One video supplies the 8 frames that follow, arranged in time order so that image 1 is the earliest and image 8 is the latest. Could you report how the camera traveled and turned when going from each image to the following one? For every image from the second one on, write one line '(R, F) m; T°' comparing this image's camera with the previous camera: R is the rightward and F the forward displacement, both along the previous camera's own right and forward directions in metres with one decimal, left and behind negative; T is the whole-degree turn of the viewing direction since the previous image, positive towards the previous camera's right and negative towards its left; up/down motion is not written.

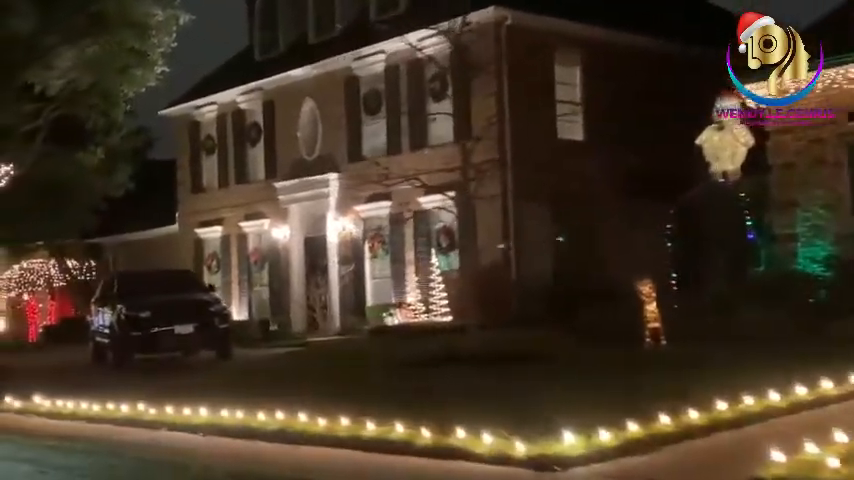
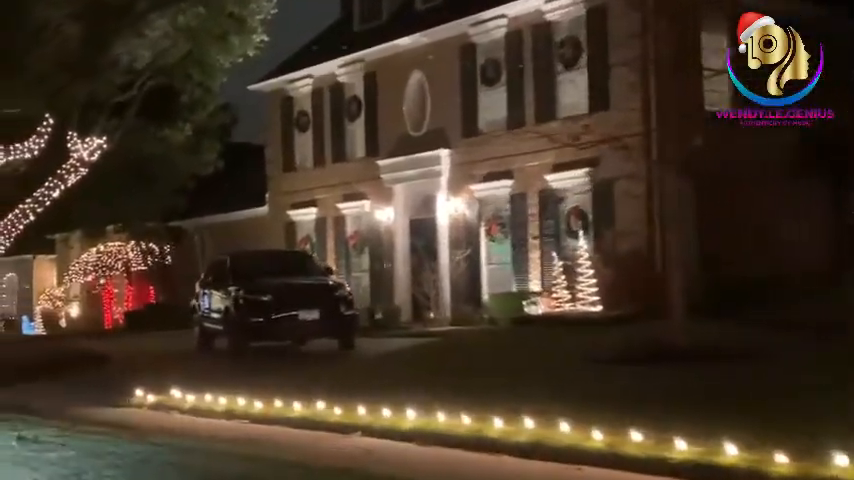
(-2.1, +2.1) m; -3°
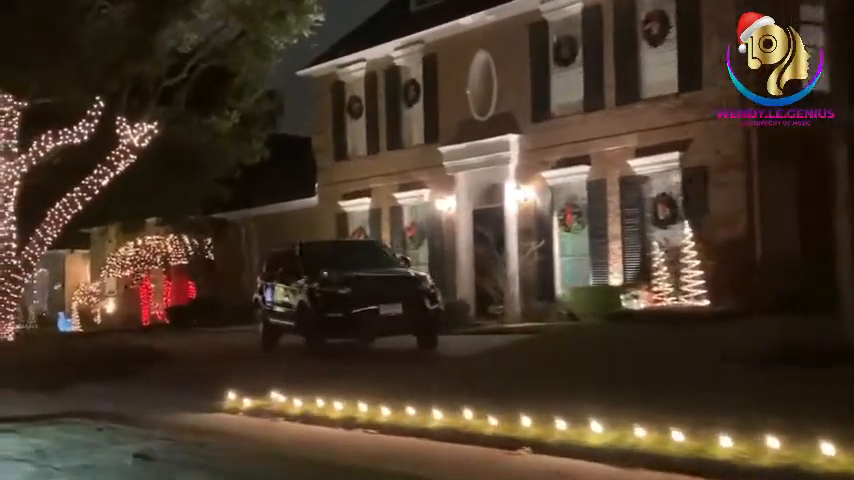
(-1.3, +1.5) m; -1°
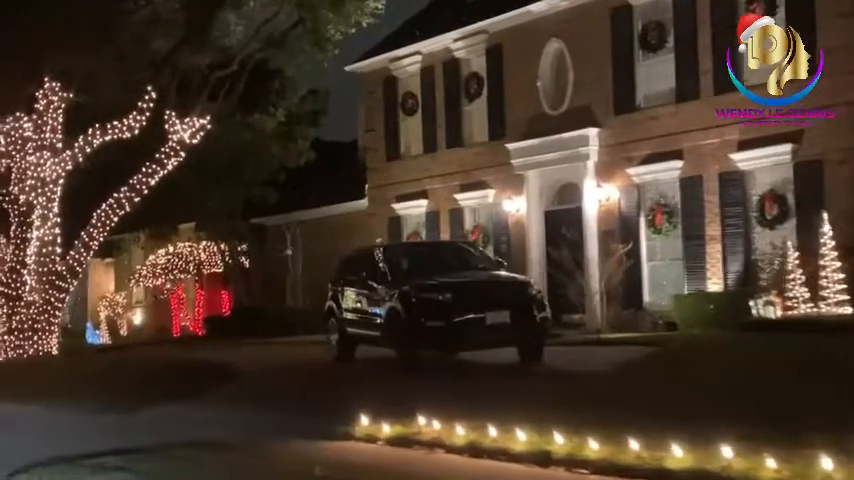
(-1.7, +1.8) m; 0°
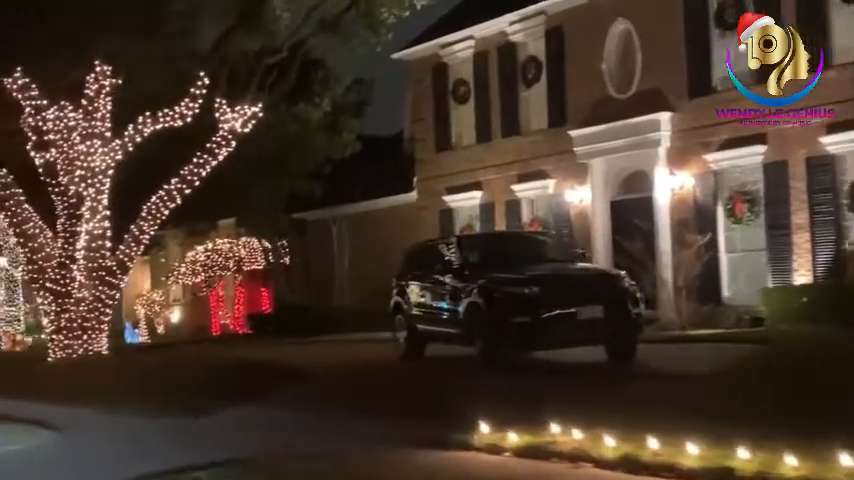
(-0.9, +1.1) m; -1°
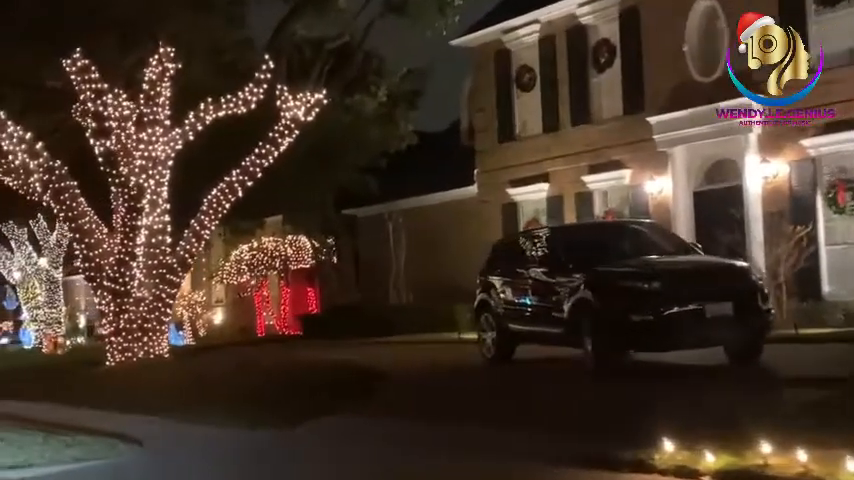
(-1.1, +1.3) m; -1°
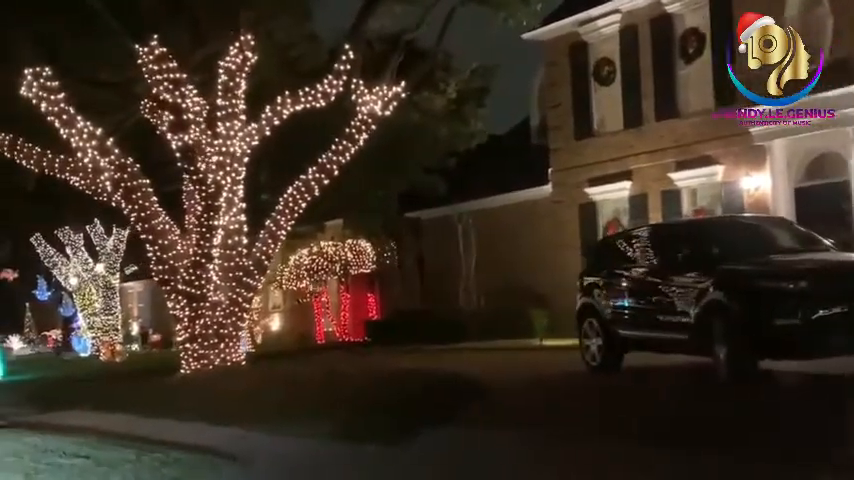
(-0.9, +1.1) m; -2°
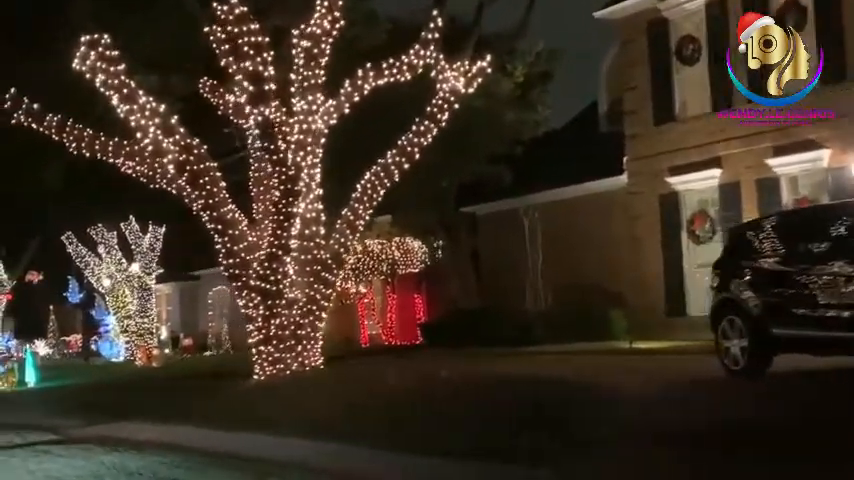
(-1.4, +1.7) m; -1°
